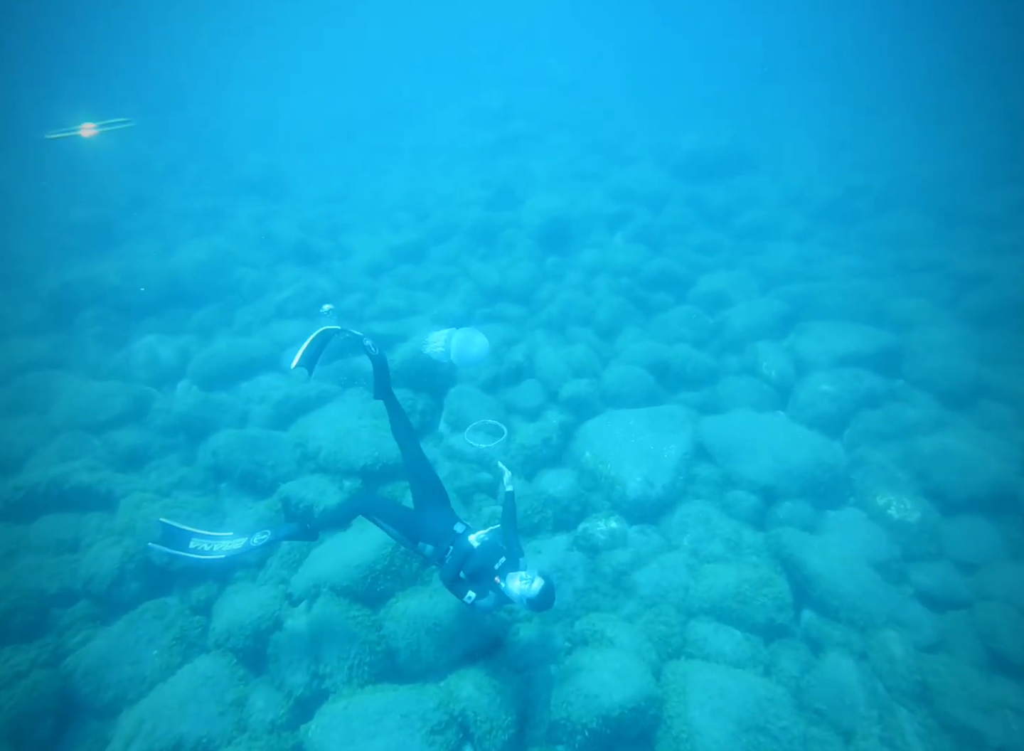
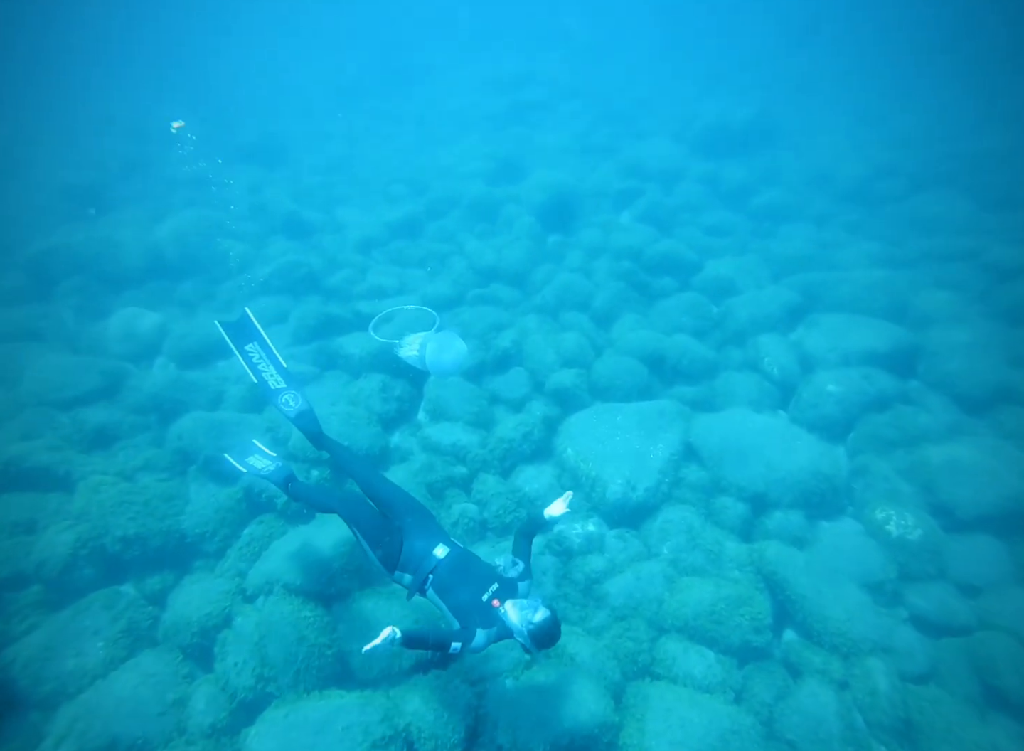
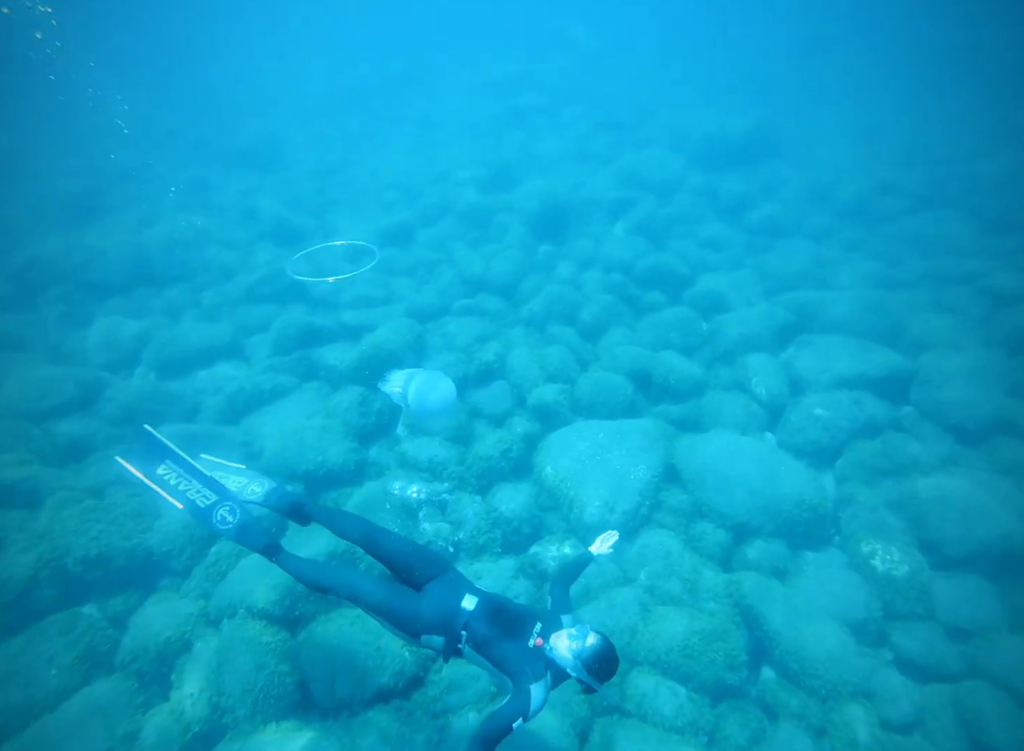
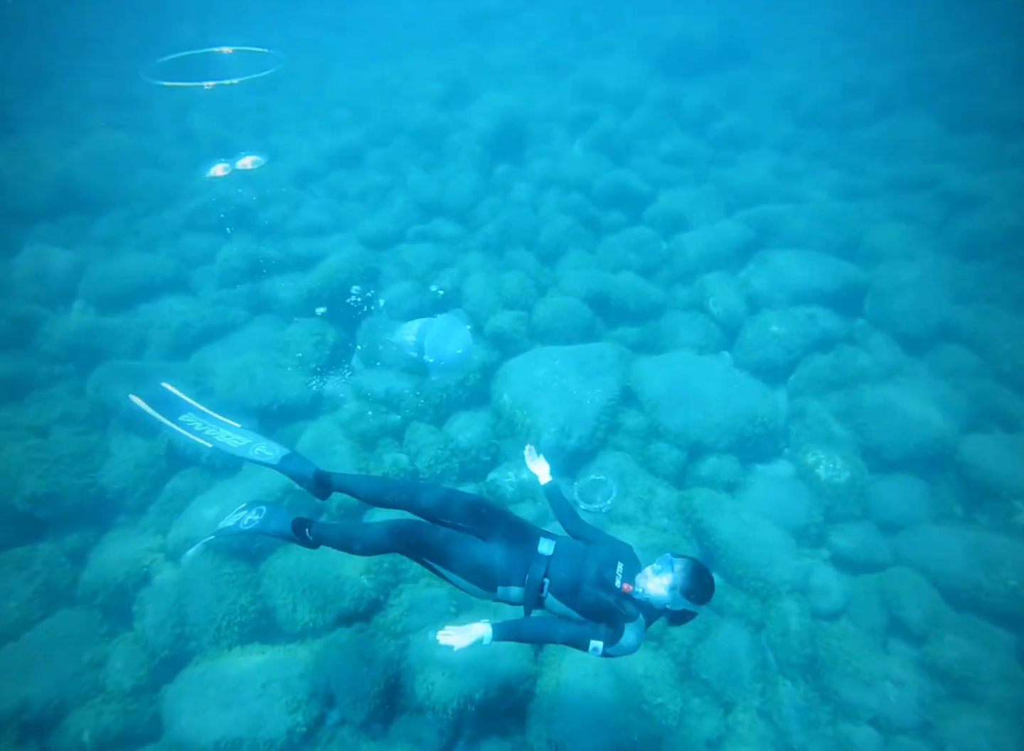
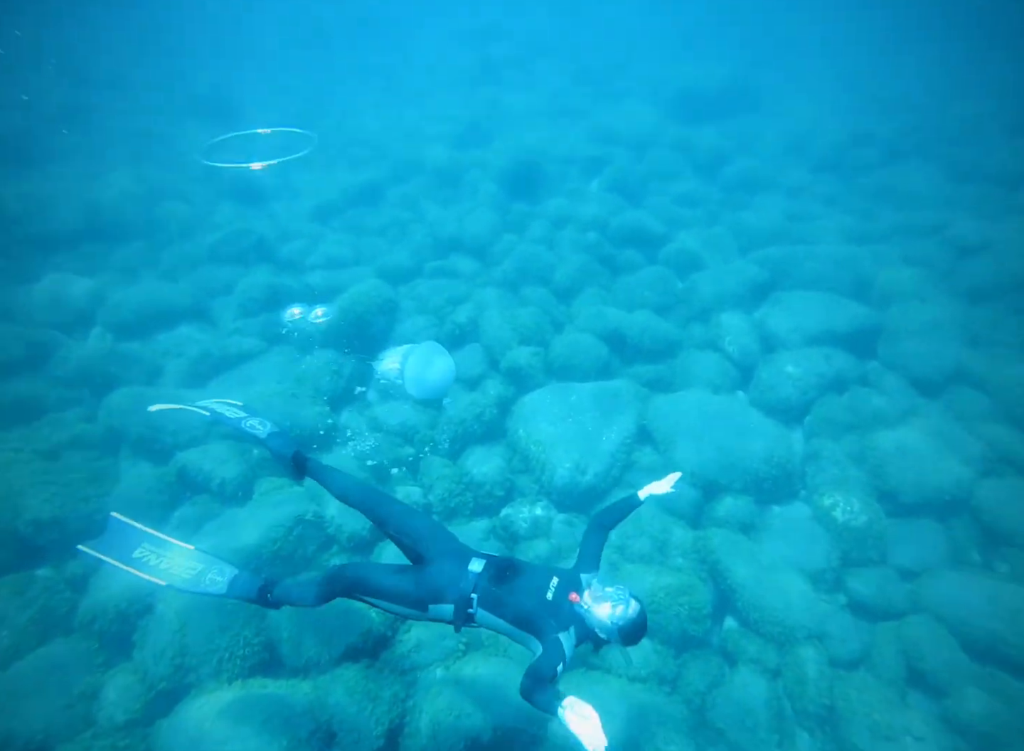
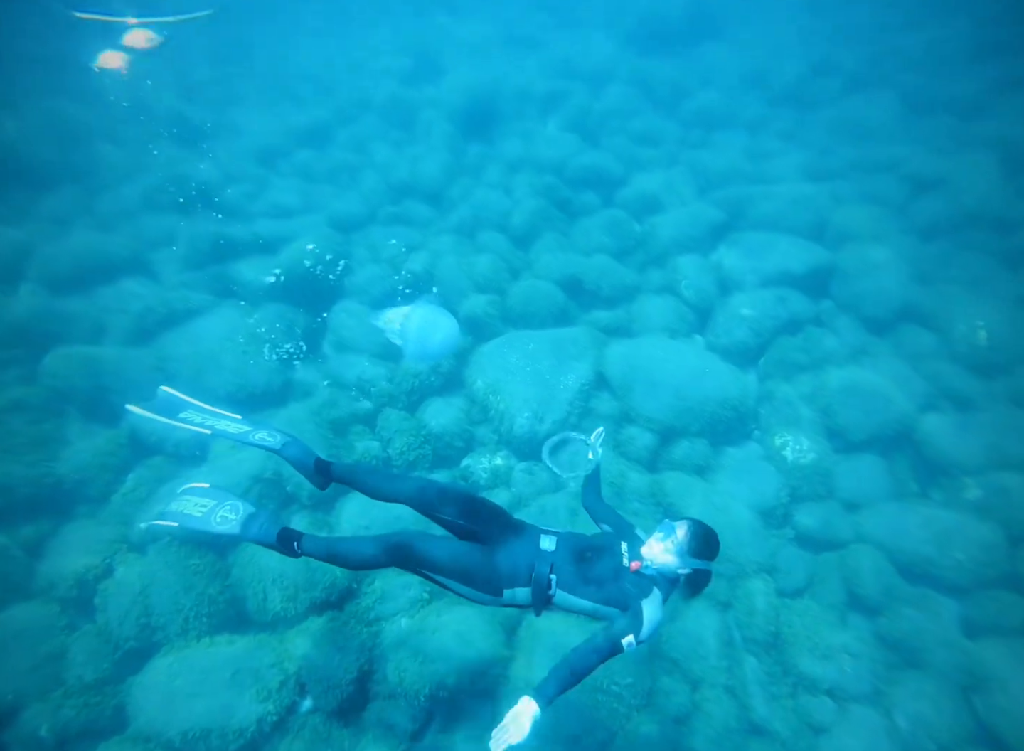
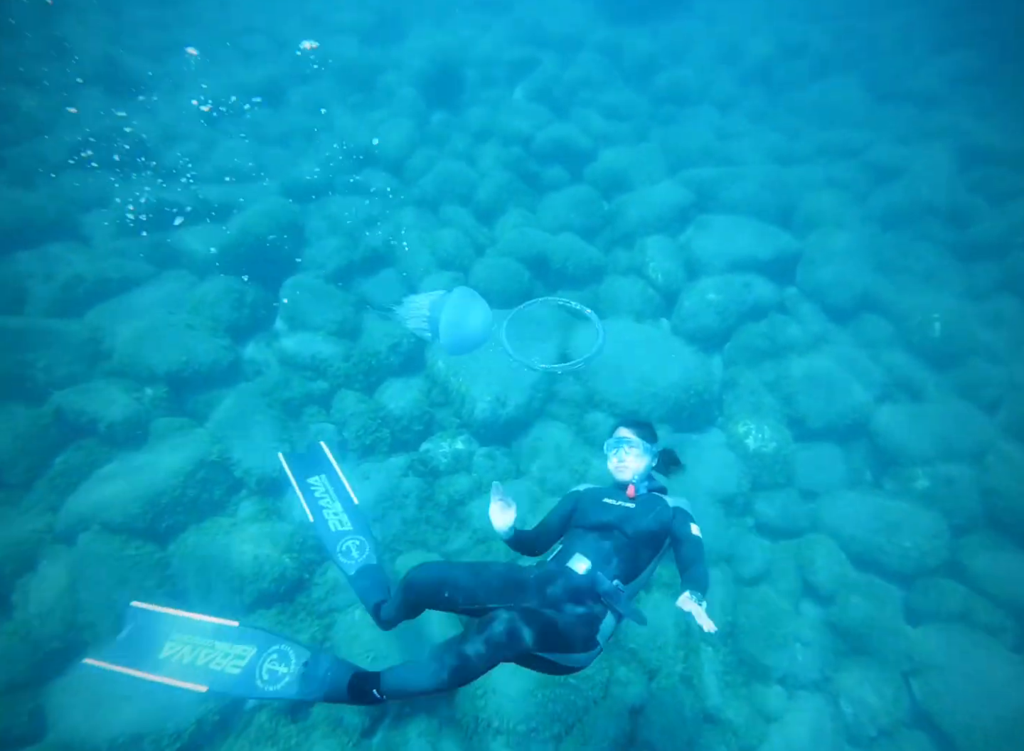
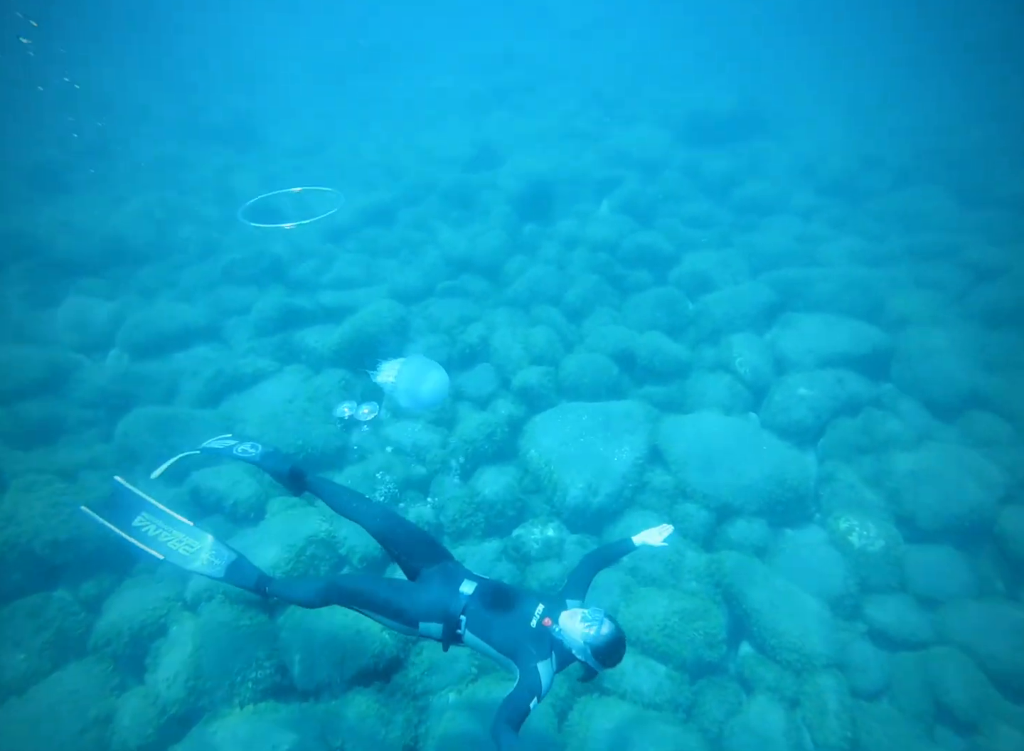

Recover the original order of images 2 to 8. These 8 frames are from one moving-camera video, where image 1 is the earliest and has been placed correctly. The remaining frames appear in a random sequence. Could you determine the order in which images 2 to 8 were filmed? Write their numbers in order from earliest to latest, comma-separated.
2, 3, 8, 5, 4, 6, 7
